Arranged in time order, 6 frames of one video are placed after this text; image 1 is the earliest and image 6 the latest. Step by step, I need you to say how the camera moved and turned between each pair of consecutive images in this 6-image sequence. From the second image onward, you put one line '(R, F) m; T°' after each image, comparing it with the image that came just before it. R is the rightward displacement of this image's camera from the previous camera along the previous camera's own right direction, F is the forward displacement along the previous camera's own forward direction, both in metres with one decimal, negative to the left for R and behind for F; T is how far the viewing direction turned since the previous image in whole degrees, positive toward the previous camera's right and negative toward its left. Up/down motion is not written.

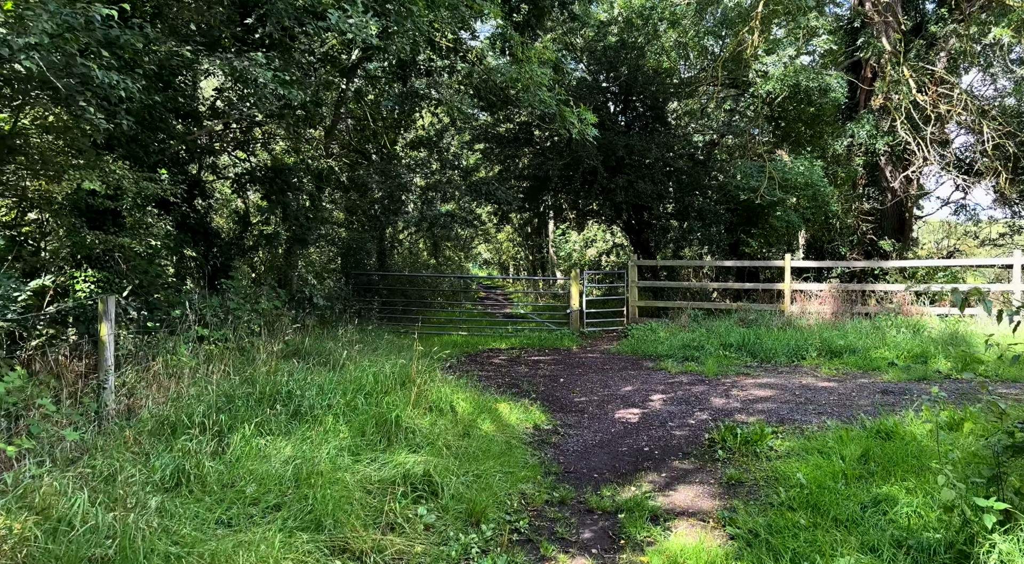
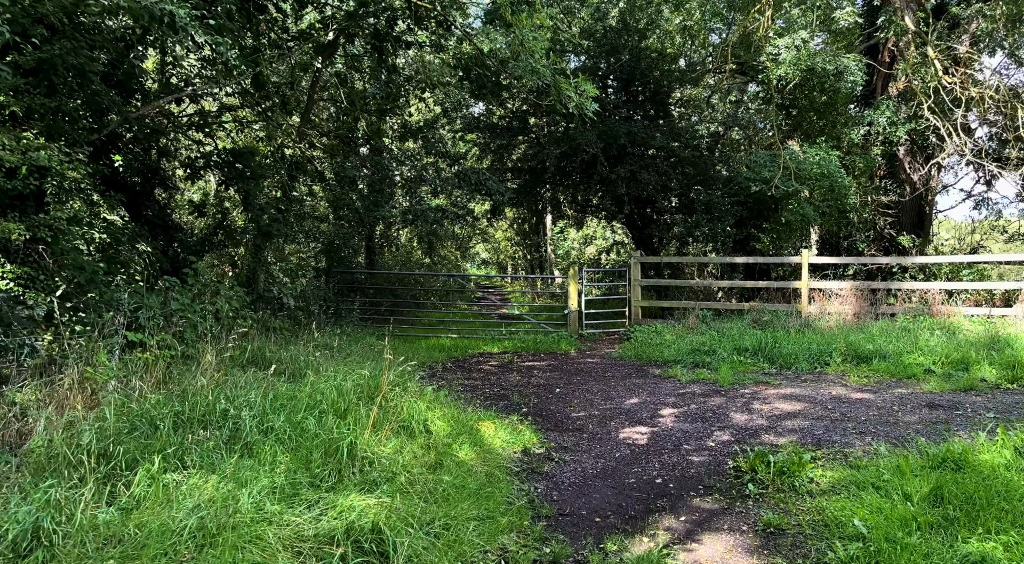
(+0.1, +0.9) m; 0°
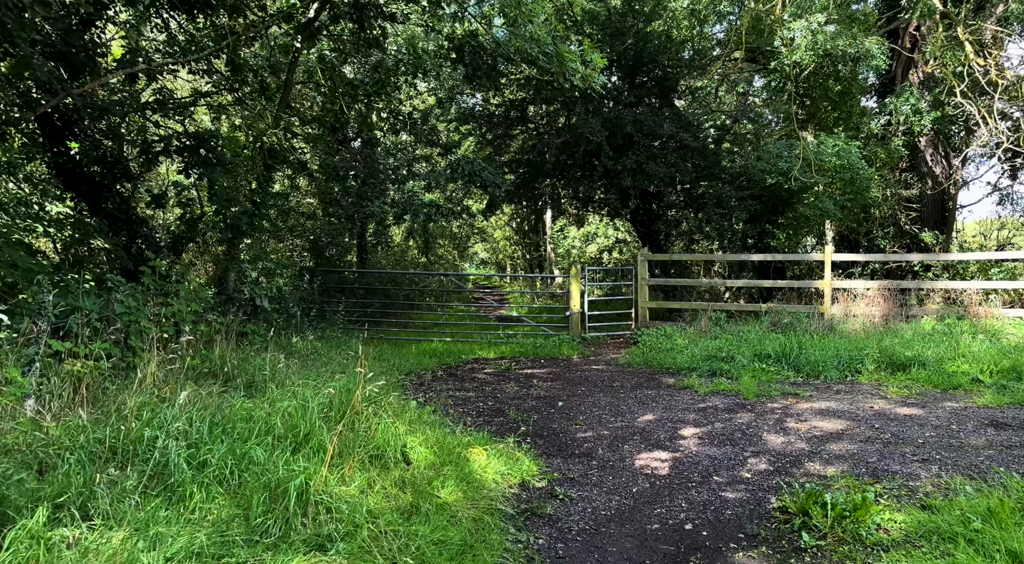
(0.0, +0.8) m; 0°
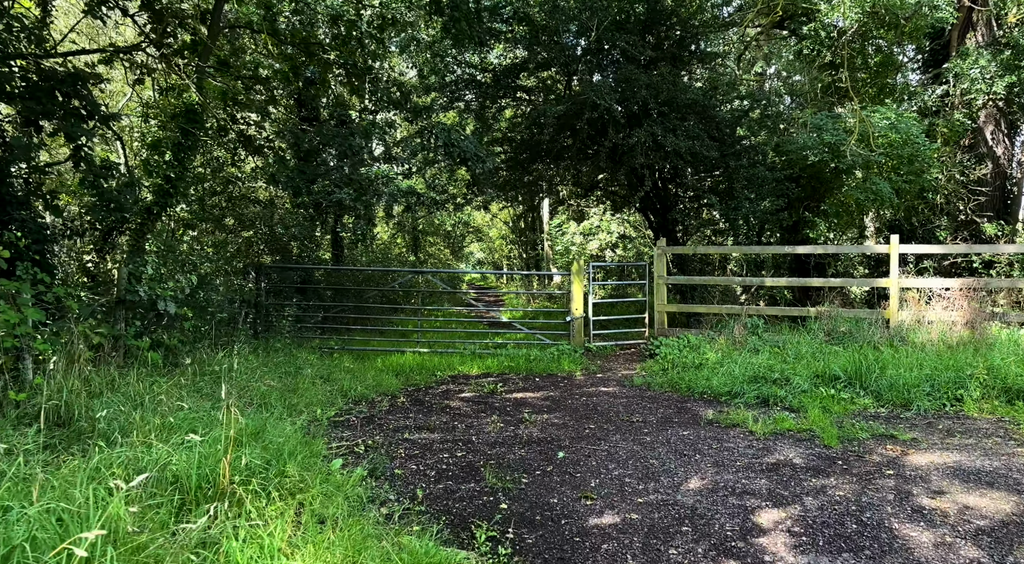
(+0.1, +1.9) m; 0°
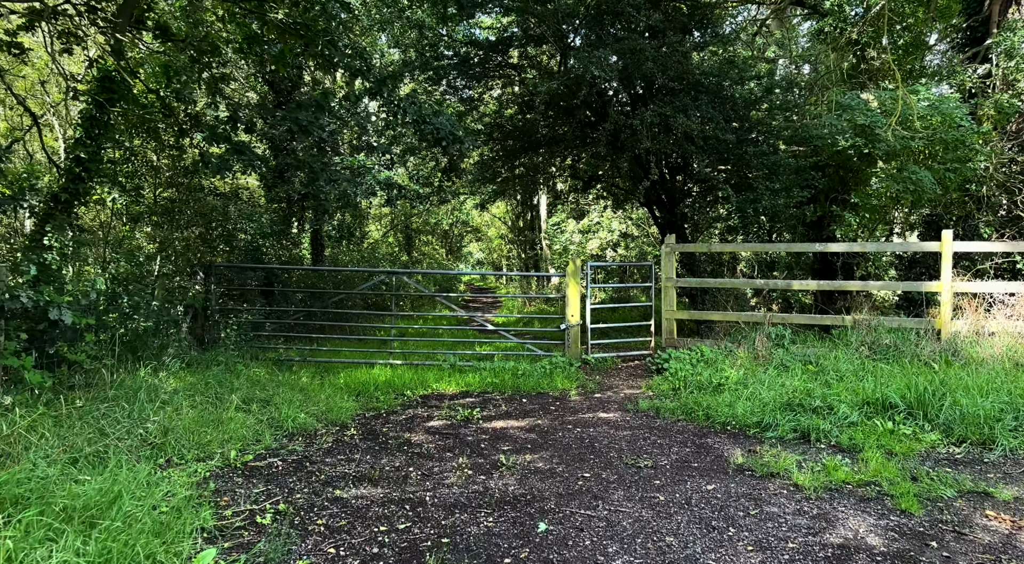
(+0.1, +1.1) m; 0°
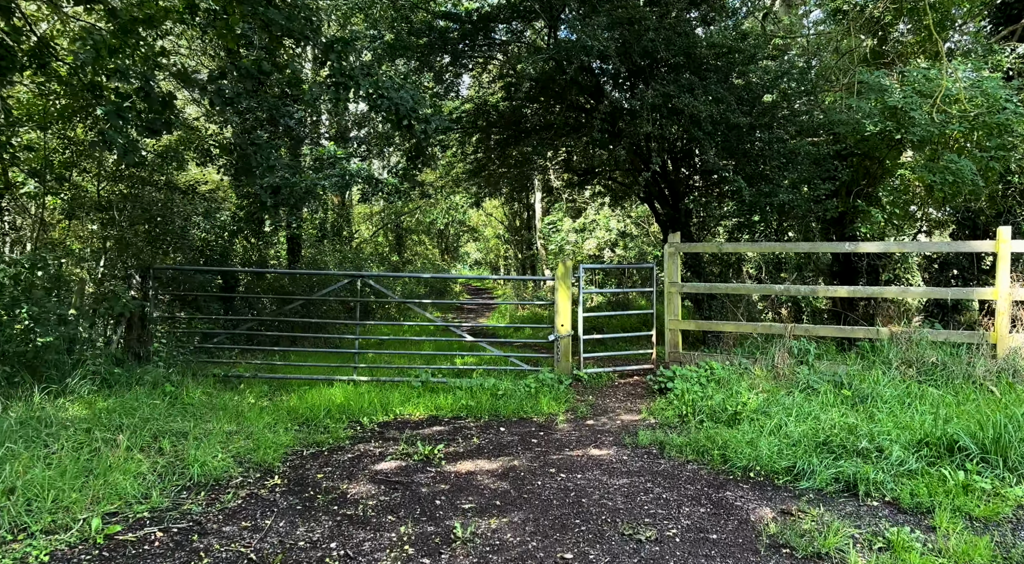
(+0.2, +1.0) m; 0°
